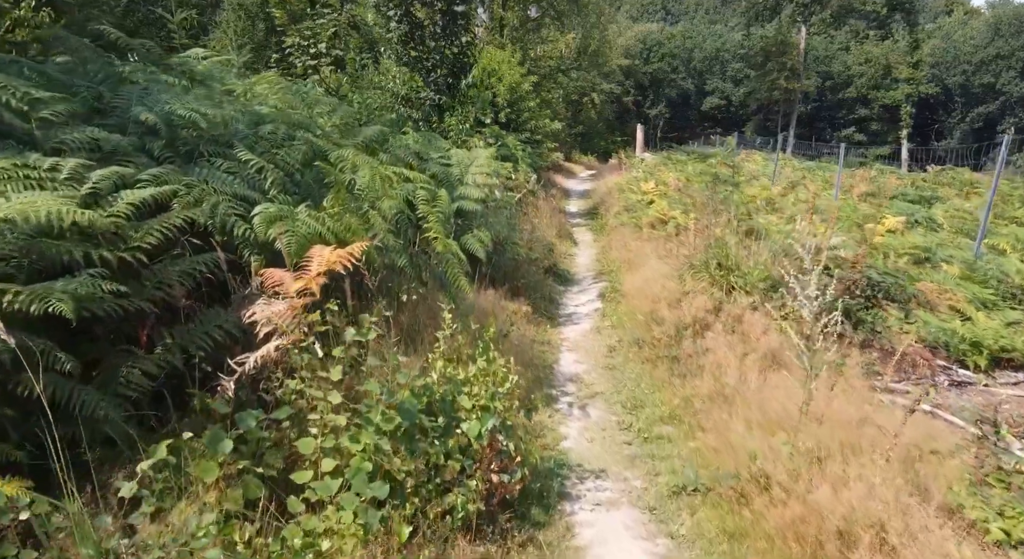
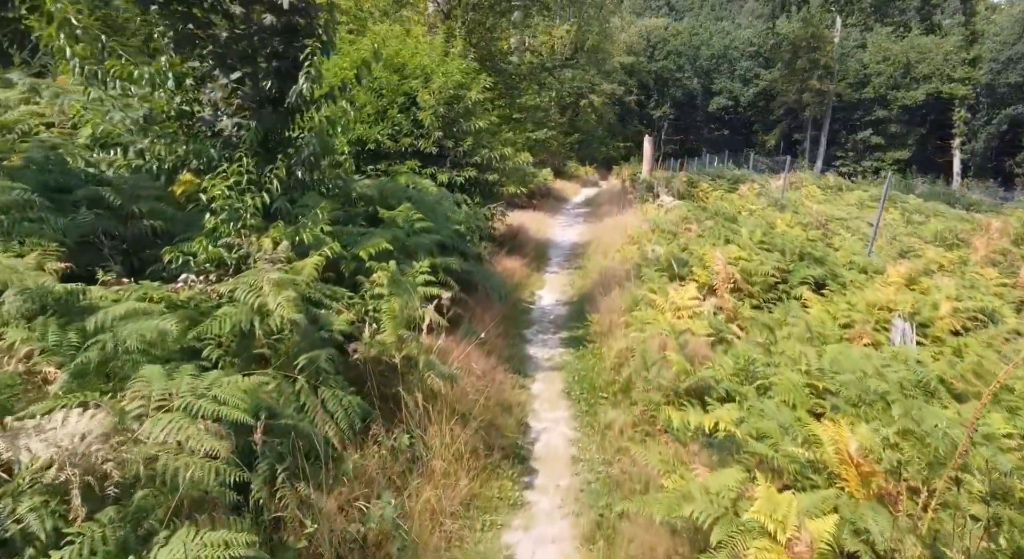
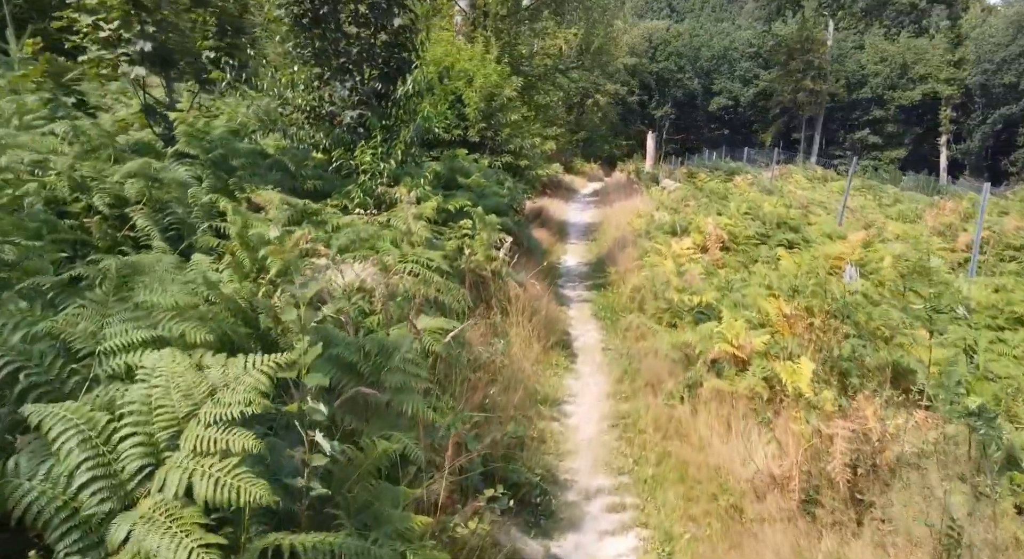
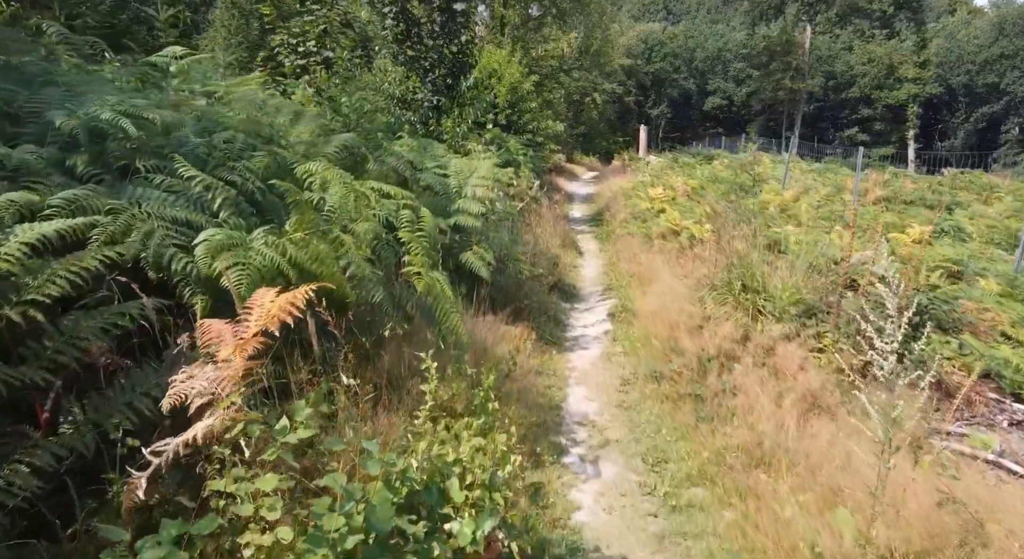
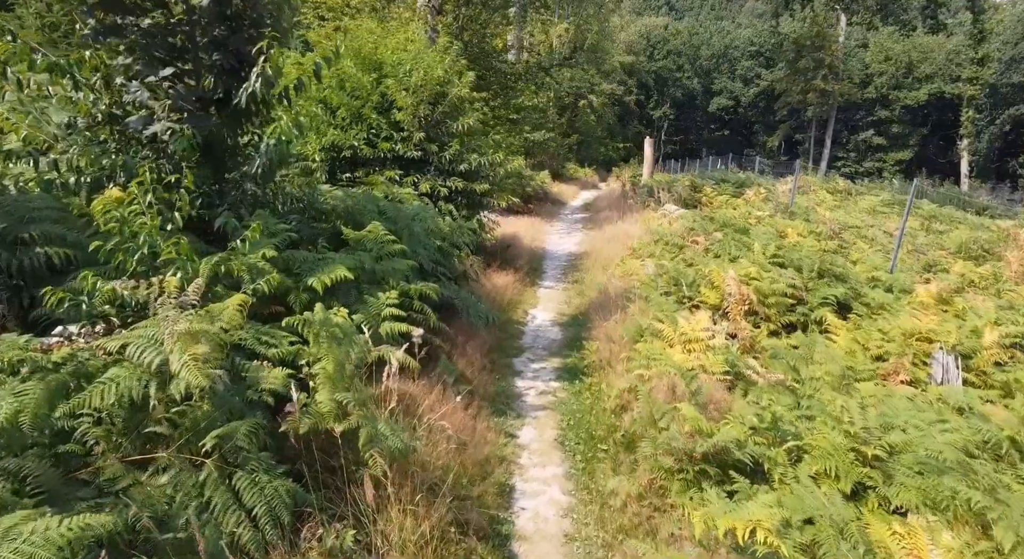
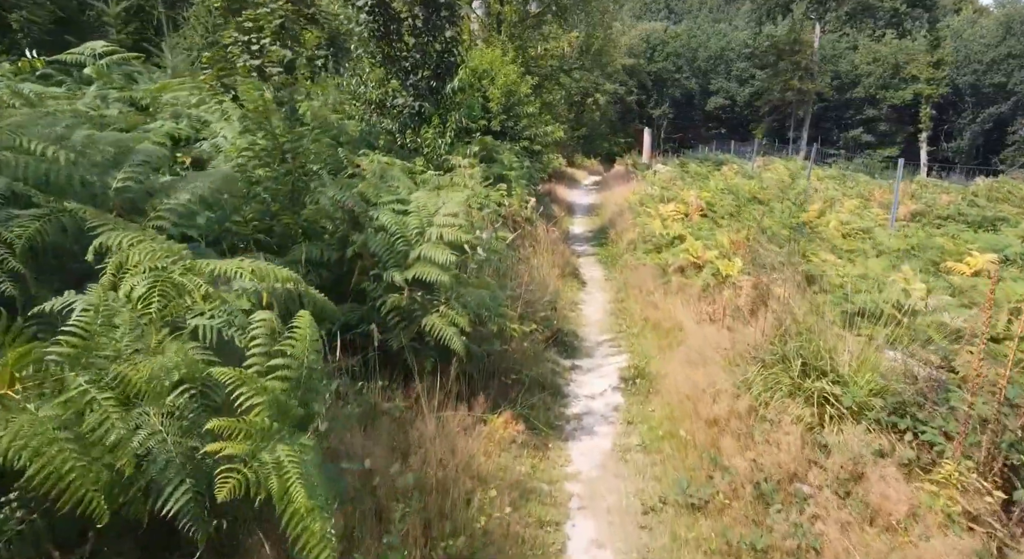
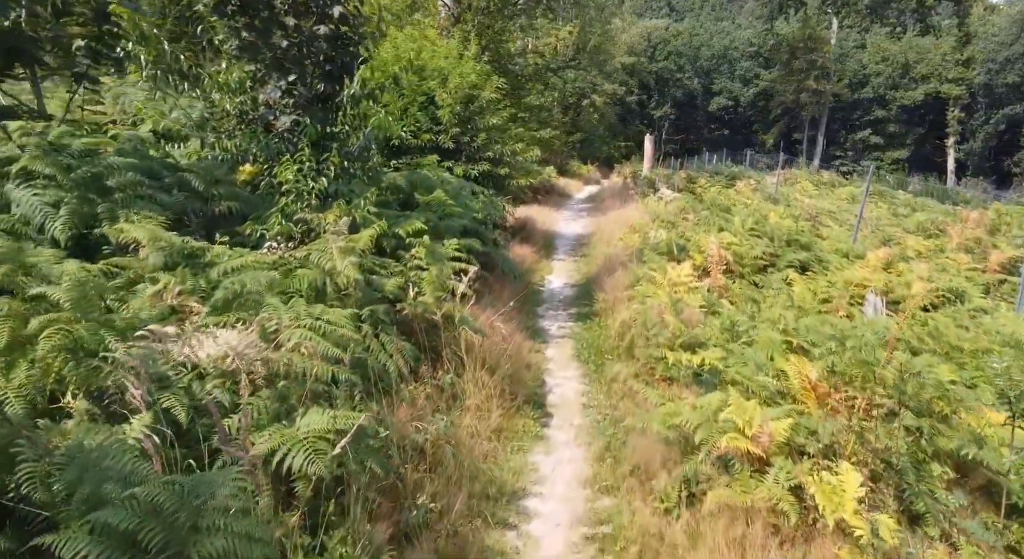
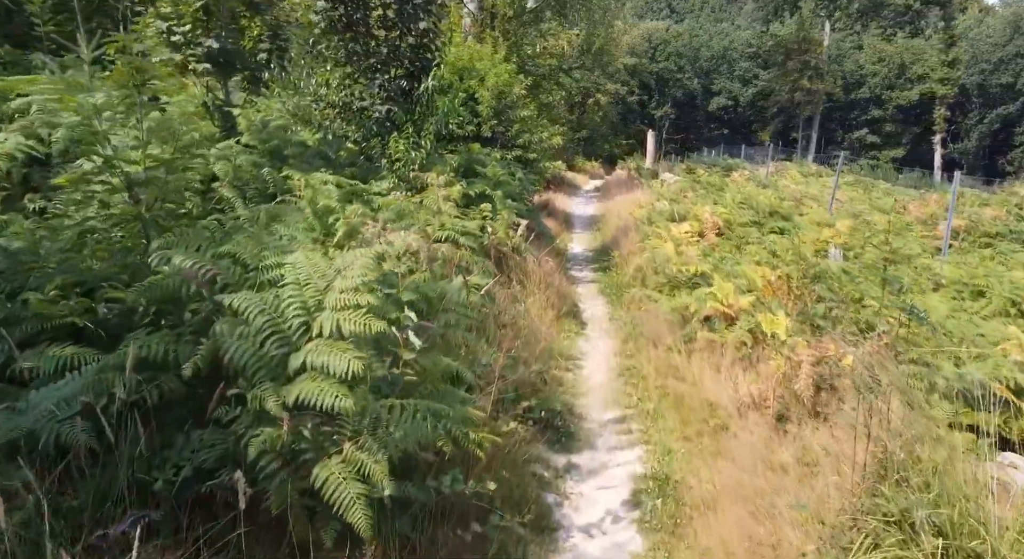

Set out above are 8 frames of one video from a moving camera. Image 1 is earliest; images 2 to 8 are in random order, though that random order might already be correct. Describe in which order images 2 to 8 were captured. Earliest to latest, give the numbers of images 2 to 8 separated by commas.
4, 6, 8, 3, 7, 2, 5
